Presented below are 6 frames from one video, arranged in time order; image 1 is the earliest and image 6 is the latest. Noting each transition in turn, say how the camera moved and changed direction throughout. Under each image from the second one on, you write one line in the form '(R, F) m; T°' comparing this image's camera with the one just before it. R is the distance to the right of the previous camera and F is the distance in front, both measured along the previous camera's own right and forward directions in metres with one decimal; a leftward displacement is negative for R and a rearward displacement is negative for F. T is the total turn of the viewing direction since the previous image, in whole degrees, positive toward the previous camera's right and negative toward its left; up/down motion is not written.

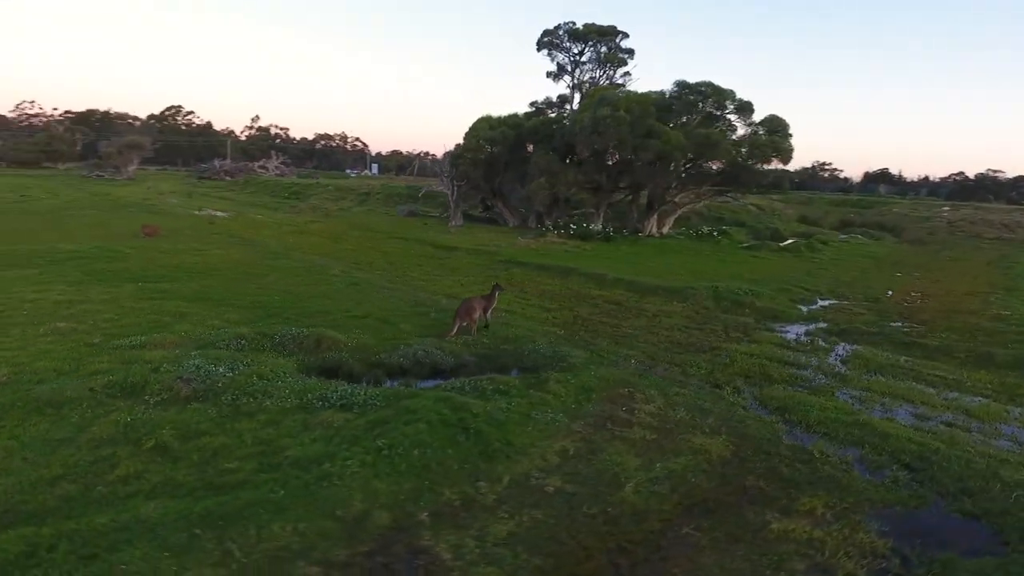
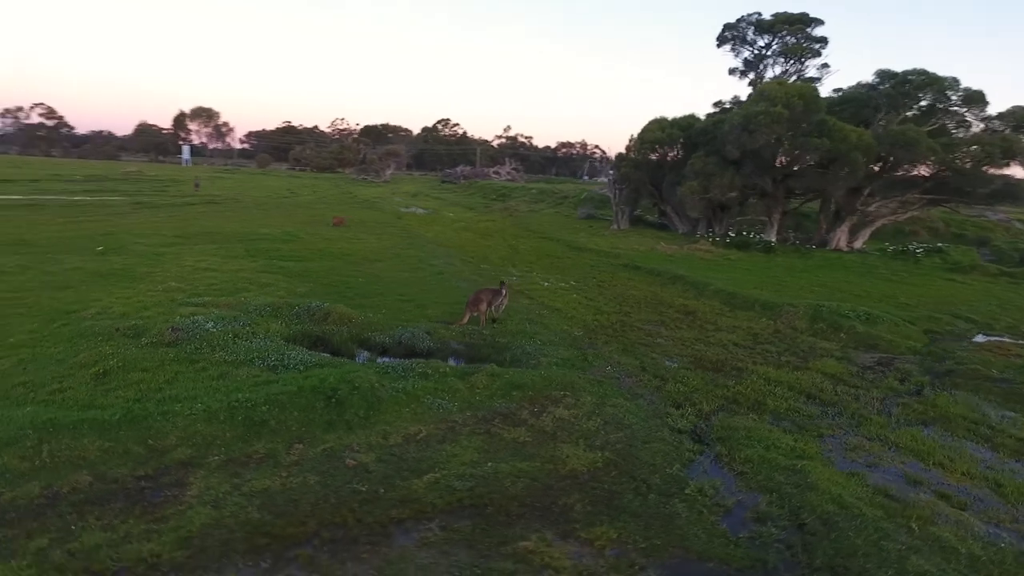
(+5.8, +1.2) m; -22°
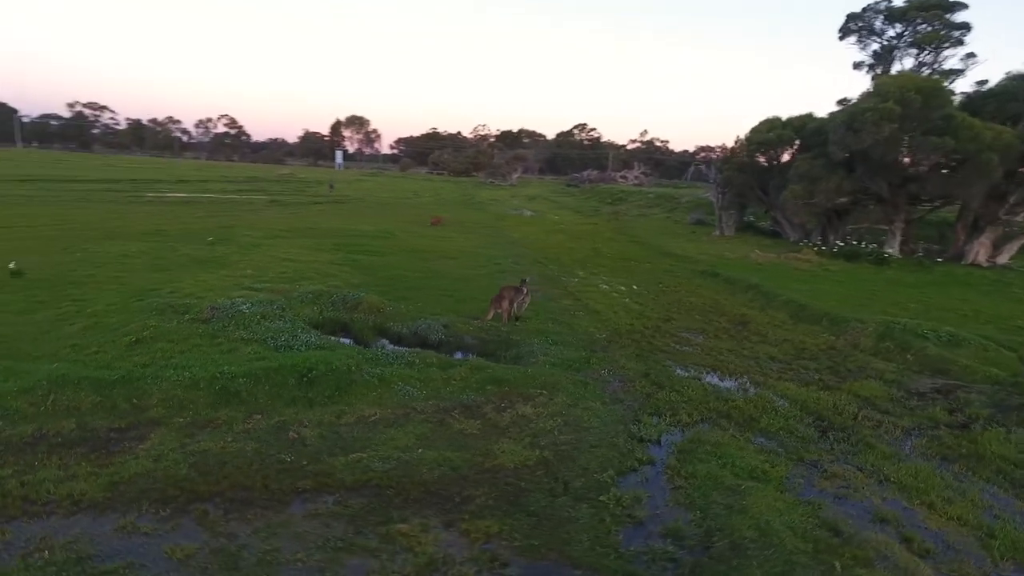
(+2.9, +0.3) m; -12°
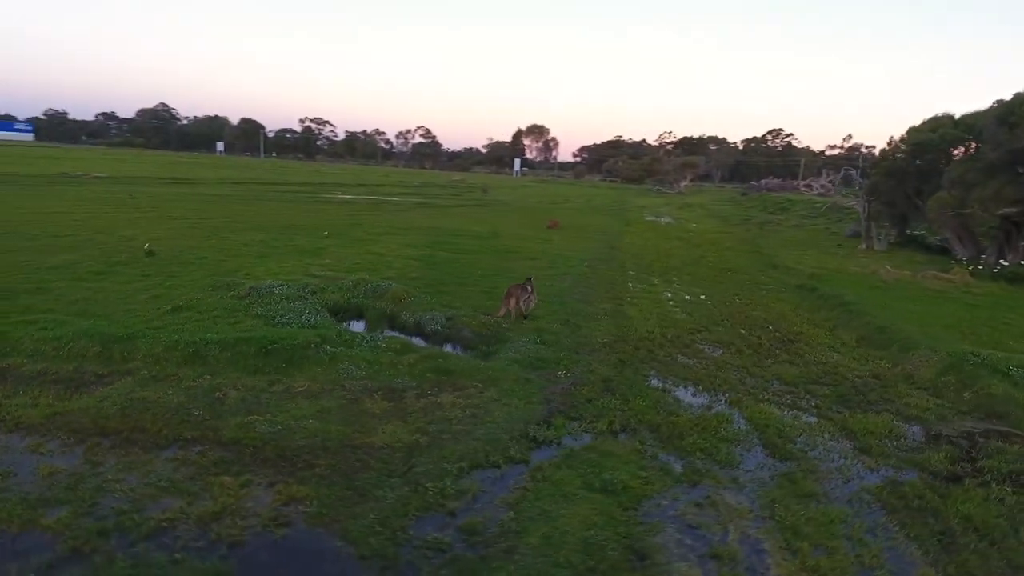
(+4.5, +0.6) m; -17°
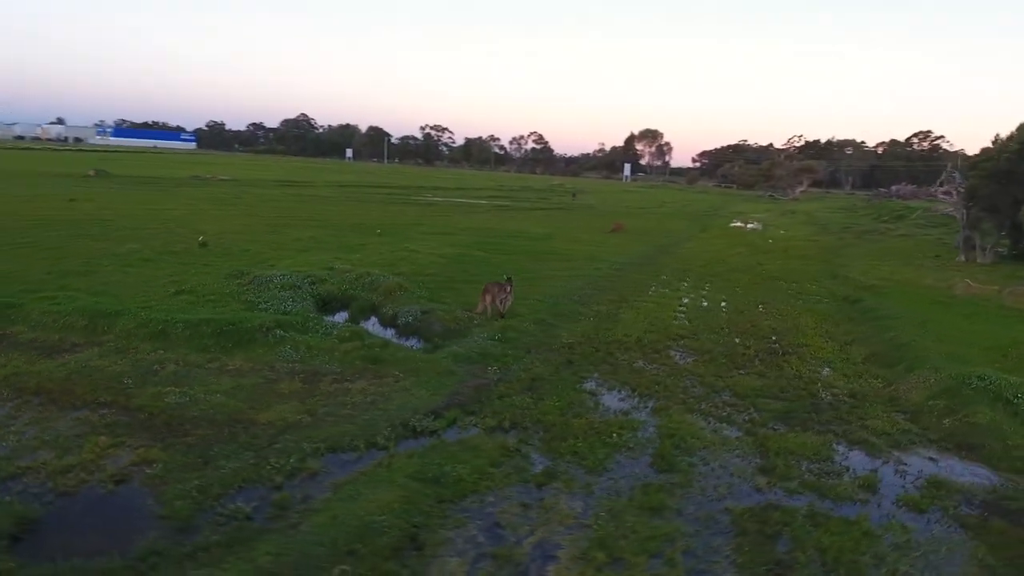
(+3.7, +0.4) m; -11°
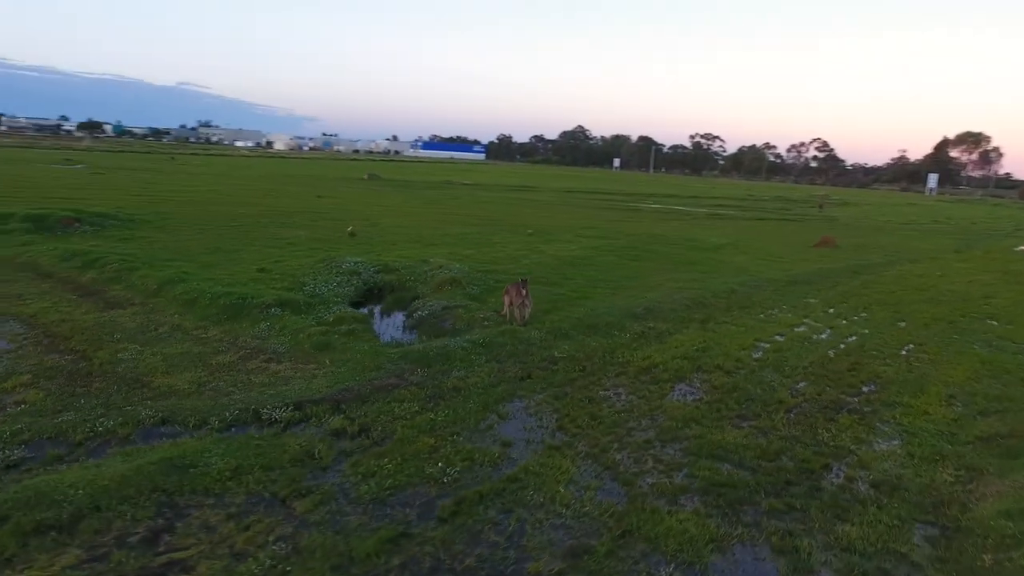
(+5.7, +2.9) m; -24°
